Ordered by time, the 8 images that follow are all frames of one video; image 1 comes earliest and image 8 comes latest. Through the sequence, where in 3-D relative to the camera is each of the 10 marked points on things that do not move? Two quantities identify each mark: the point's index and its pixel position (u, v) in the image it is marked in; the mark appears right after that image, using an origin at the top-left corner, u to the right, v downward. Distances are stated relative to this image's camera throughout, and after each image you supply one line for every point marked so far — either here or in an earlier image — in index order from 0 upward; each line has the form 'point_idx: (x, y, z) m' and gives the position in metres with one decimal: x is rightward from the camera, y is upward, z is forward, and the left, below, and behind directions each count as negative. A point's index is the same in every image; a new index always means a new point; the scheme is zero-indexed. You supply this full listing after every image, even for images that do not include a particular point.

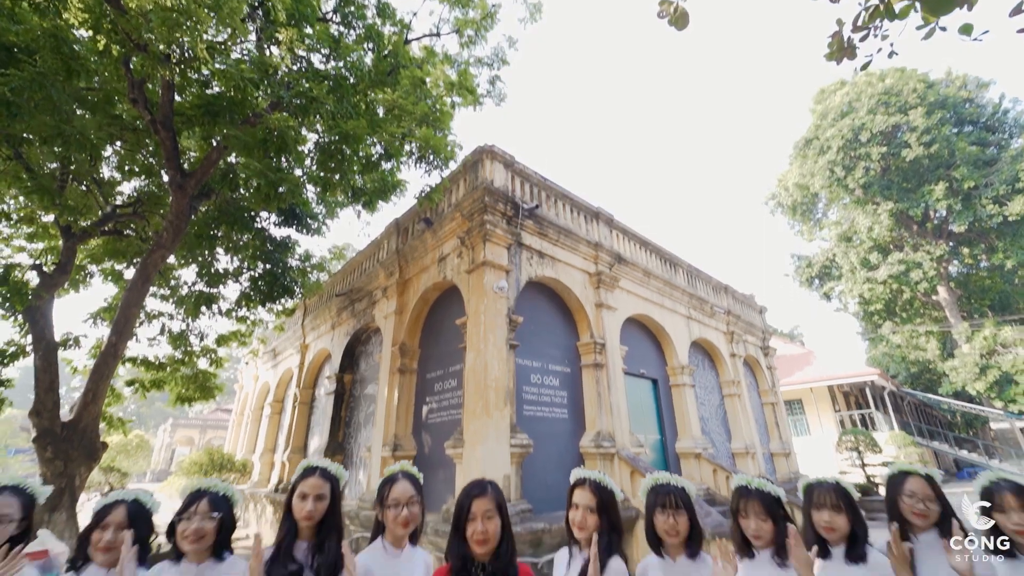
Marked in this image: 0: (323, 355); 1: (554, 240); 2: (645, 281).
0: (-4.8, -1.7, +11.1) m
1: (+0.7, +0.8, +7.1) m
2: (+2.7, +0.2, +8.7) m
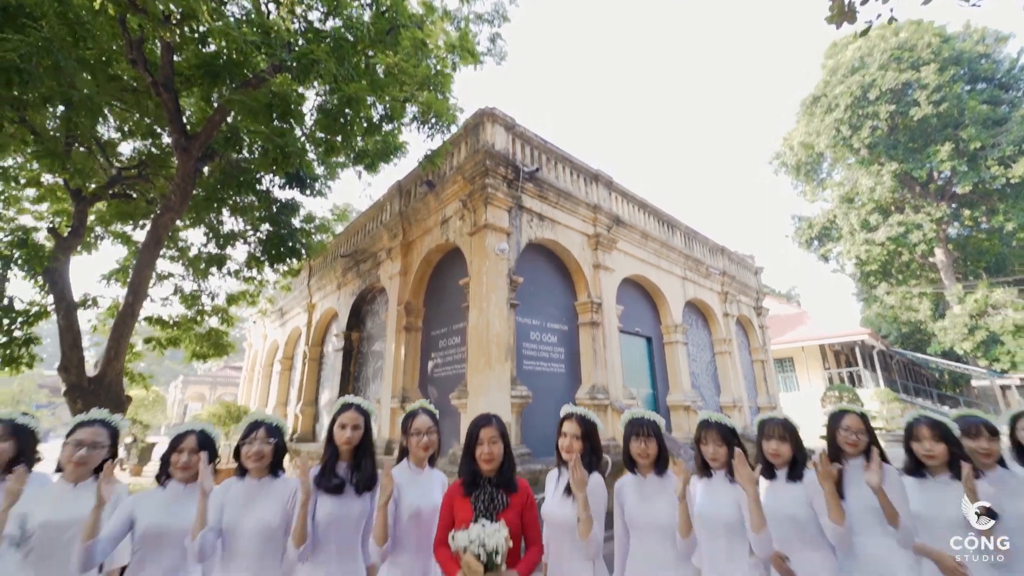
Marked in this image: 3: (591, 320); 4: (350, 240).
0: (-4.8, -0.7, +11.4) m
1: (+0.7, +1.4, +7.3) m
2: (+2.7, +0.9, +8.9) m
3: (+1.3, -0.5, +7.2) m
4: (-3.9, +1.1, +10.4) m
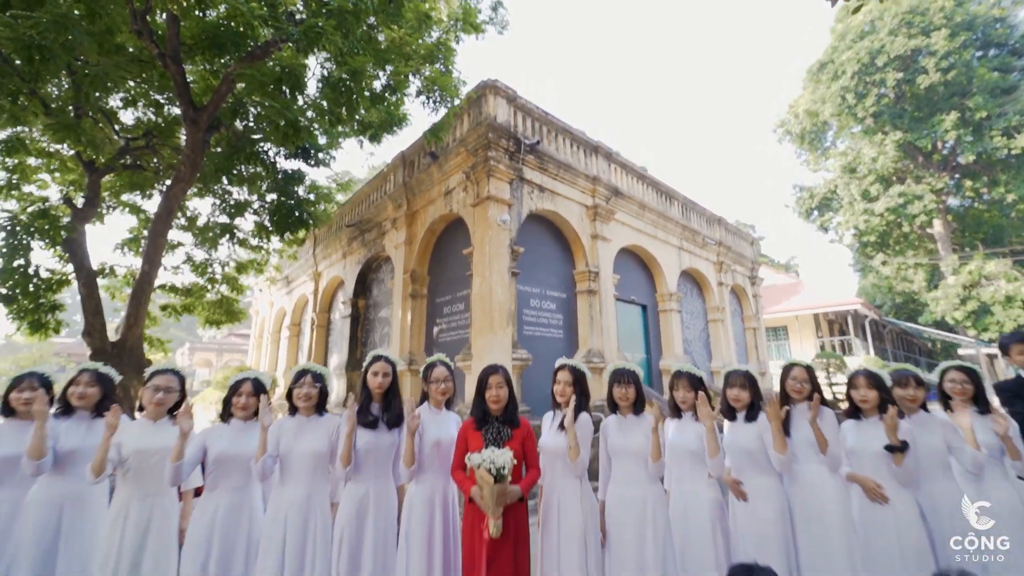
0: (-4.8, +0.1, +11.8) m
1: (+0.7, +1.9, +7.5) m
2: (+2.7, +1.6, +9.2) m
3: (+1.3, 0.0, +7.6) m
4: (-3.8, +1.9, +10.6) m
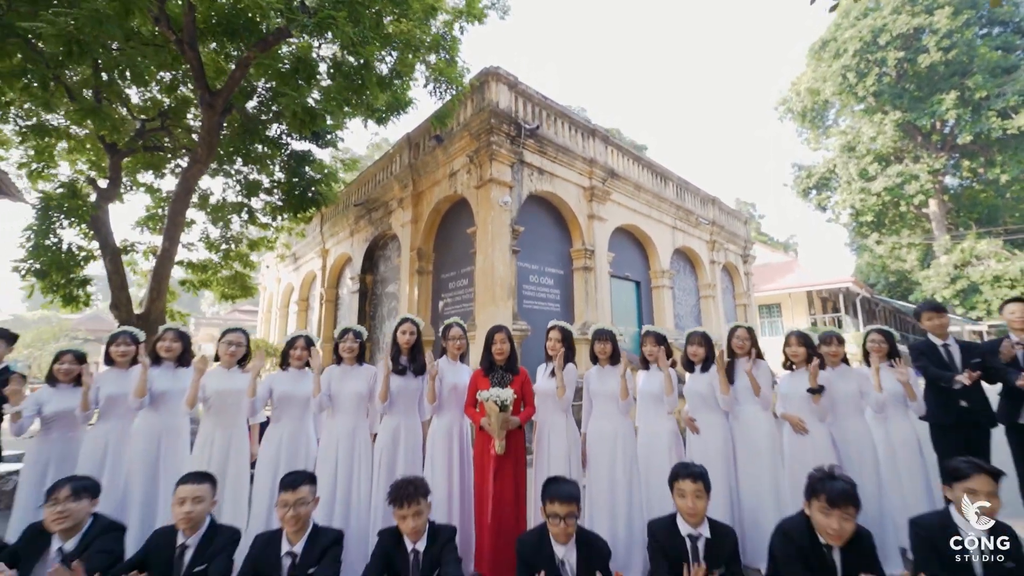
0: (-4.8, +0.8, +12.3) m
1: (+0.7, +2.4, +7.9) m
2: (+2.7, +2.1, +9.6) m
3: (+1.3, +0.4, +8.1) m
4: (-3.8, +2.5, +11.0) m
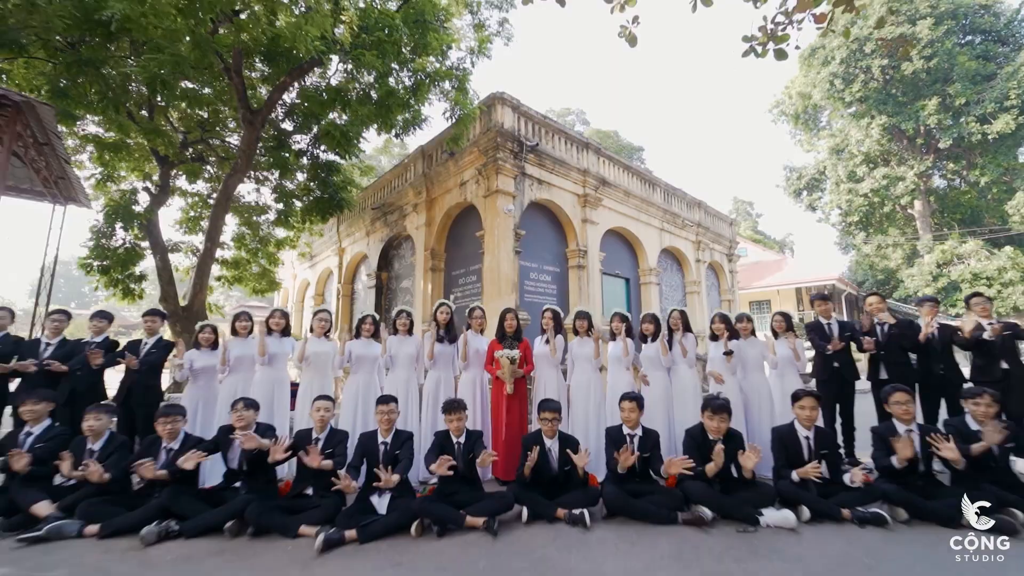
0: (-4.7, +0.9, +13.4) m
1: (+0.8, +2.4, +9.0) m
2: (+2.8, +2.2, +10.7) m
3: (+1.4, +0.5, +9.2) m
4: (-3.8, +2.6, +12.1) m
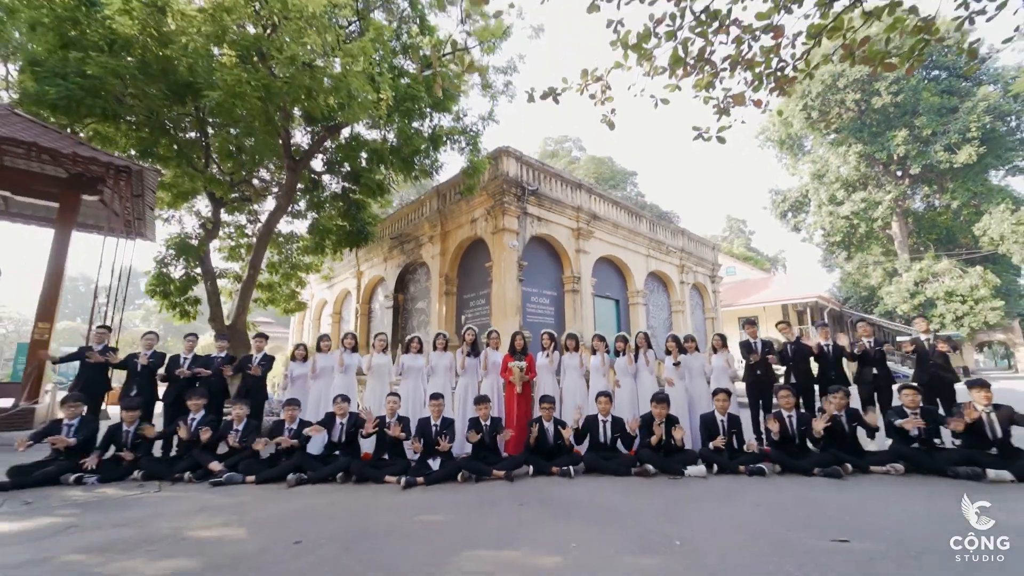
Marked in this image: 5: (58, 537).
0: (-4.6, +0.3, +14.9) m
1: (+0.9, +1.9, +10.5) m
2: (+2.9, +1.6, +12.2) m
3: (+1.5, 0.0, +10.7) m
4: (-3.7, +2.0, +13.7) m
5: (-2.9, -1.6, +2.8) m
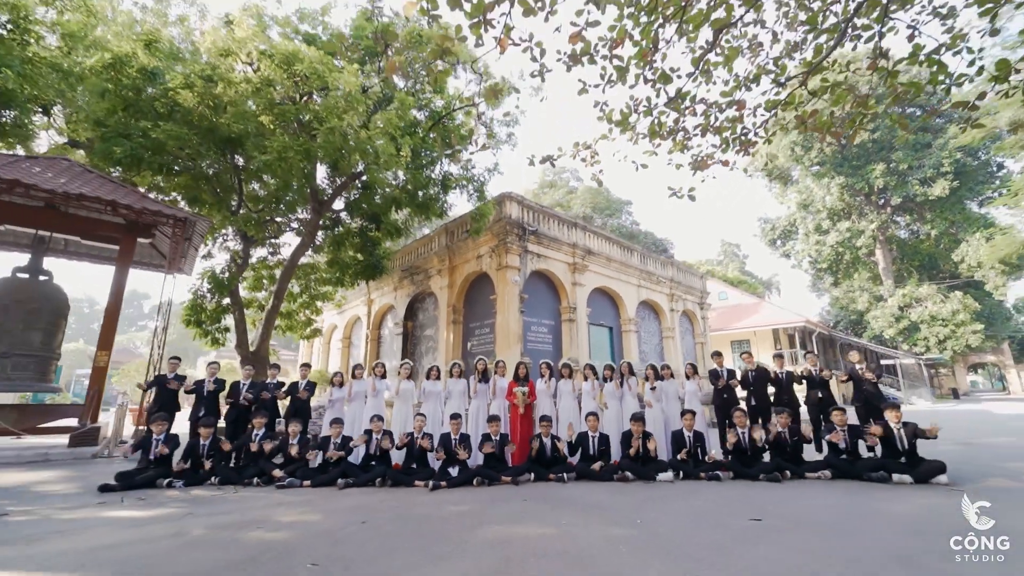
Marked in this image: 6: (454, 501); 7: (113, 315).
0: (-4.6, -0.7, +15.9) m
1: (+0.9, +1.1, +11.7) m
2: (+2.9, +0.7, +13.4) m
3: (+1.5, -0.8, +11.7) m
4: (-3.6, +1.1, +14.8) m
5: (-2.8, -2.0, +3.8) m
6: (-0.6, -2.2, +4.4) m
7: (-7.7, -0.5, +8.5) m
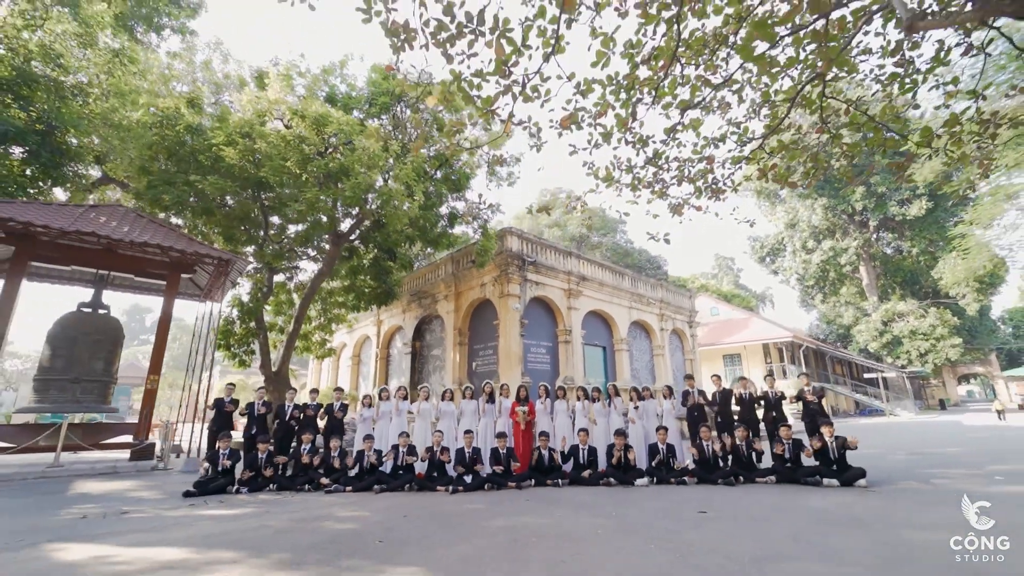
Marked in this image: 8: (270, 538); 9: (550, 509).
0: (-4.6, -1.6, +17.0) m
1: (+1.0, +0.4, +12.8) m
2: (+2.9, 0.0, +14.5) m
3: (+1.6, -1.5, +12.9) m
4: (-3.6, +0.2, +16.0) m
5: (-2.8, -2.5, +4.9) m
6: (-0.5, -2.7, +5.5) m
7: (-7.7, -1.2, +9.6) m
8: (-2.2, -2.3, +4.0) m
9: (+0.4, -2.6, +5.1) m
